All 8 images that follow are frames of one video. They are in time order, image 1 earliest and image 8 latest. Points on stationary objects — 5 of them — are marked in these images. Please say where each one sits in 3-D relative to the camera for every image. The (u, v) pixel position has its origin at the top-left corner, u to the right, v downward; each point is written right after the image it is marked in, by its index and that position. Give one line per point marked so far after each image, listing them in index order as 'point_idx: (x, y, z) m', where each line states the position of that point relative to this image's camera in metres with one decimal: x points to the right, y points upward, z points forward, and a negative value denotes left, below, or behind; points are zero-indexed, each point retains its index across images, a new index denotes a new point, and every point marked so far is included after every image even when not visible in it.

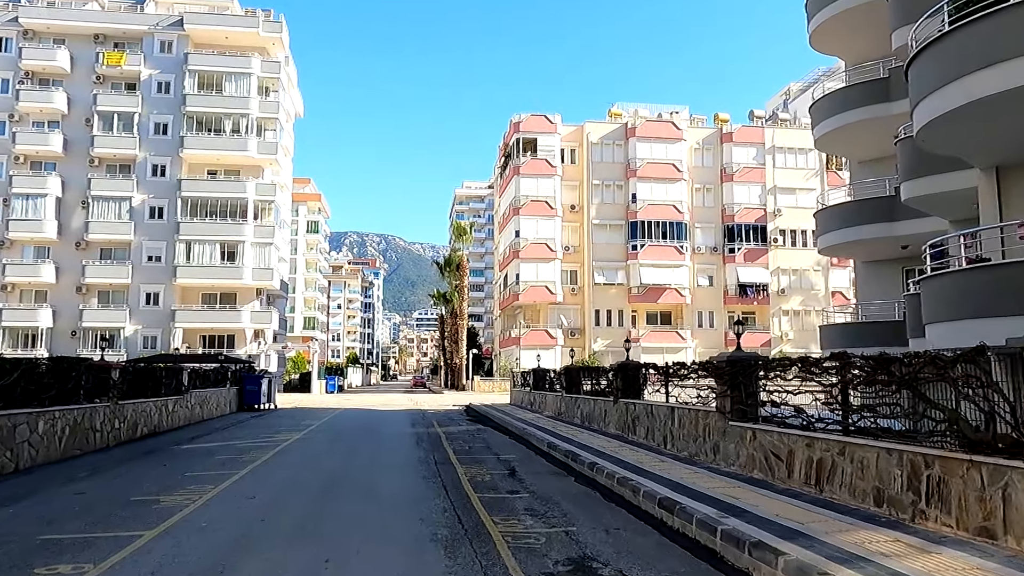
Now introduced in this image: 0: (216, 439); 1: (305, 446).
0: (-7.6, -3.9, +19.6) m
1: (-4.7, -3.6, +17.3) m
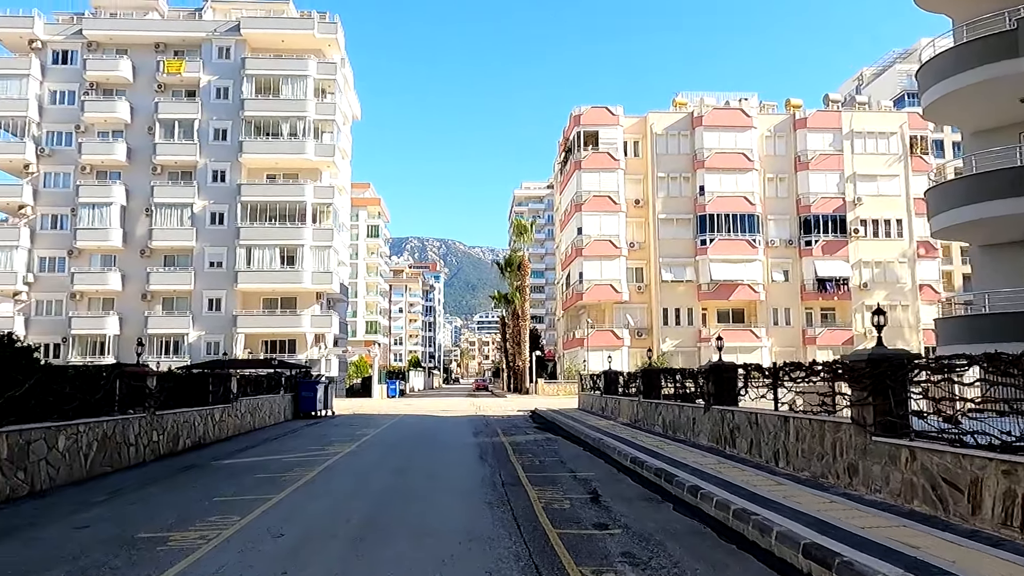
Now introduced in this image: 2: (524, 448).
0: (-5.9, -3.9, +17.9) m
1: (-3.2, -3.5, +15.3) m
2: (+0.3, -3.9, +18.2) m
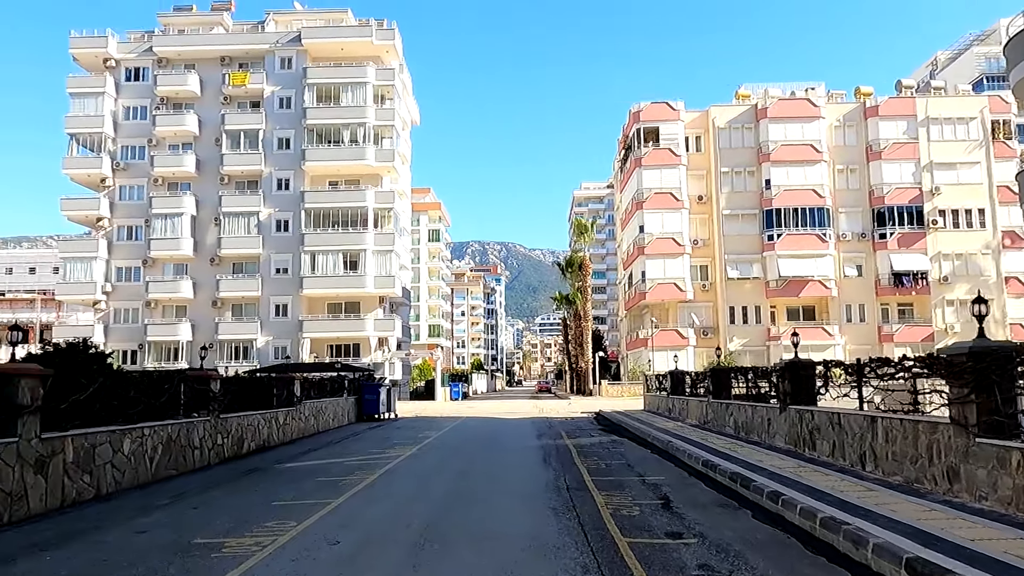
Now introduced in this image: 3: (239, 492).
0: (-4.4, -3.9, +17.7) m
1: (-1.9, -3.5, +15.0) m
2: (+1.8, -3.8, +17.6) m
3: (-4.4, -3.3, +12.1) m
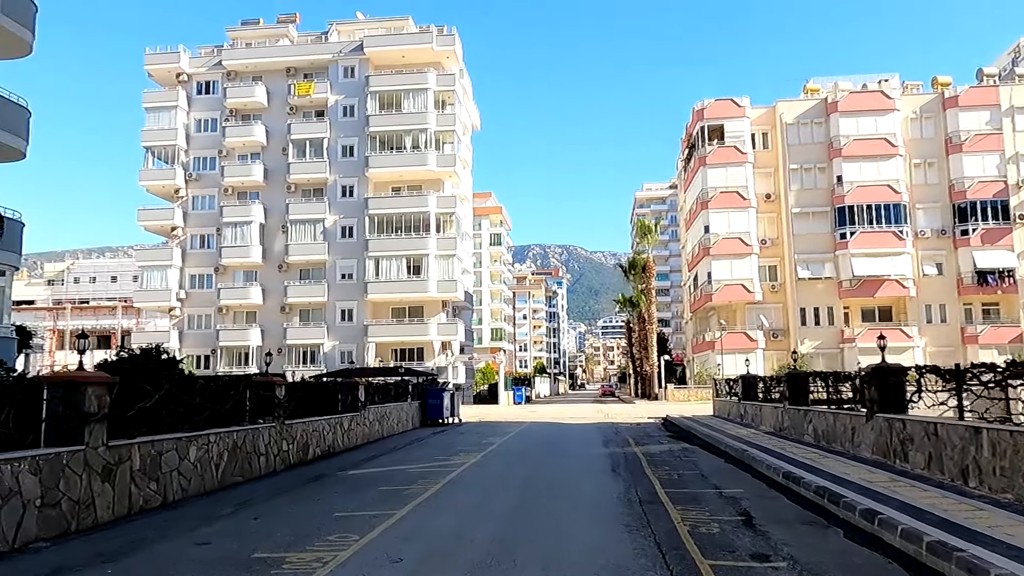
0: (-2.8, -4.0, +17.6) m
1: (-0.6, -3.6, +14.7) m
2: (+3.3, -3.9, +16.9) m
3: (-3.3, -3.4, +12.0) m
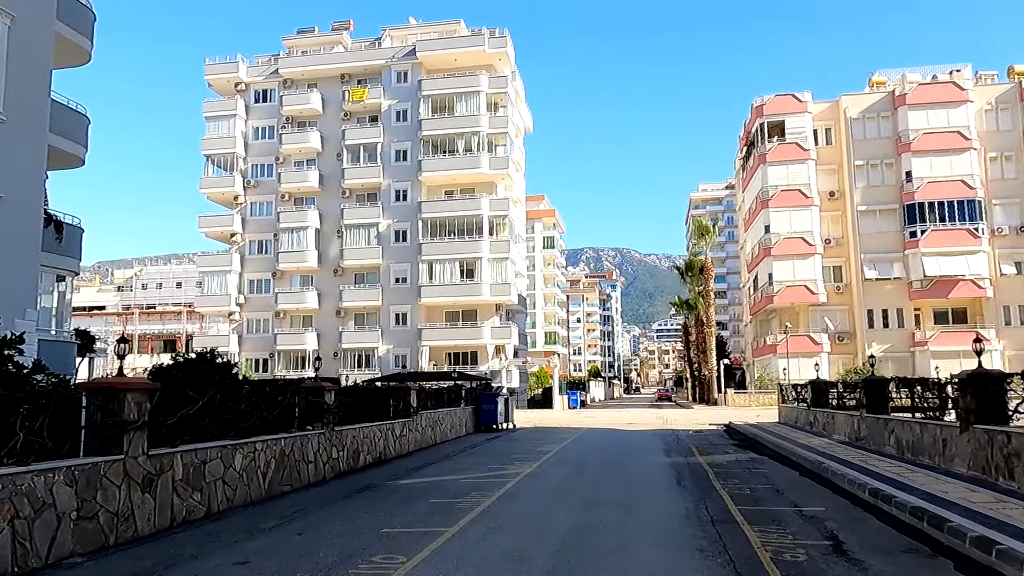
0: (-1.6, -4.1, +16.9) m
1: (+0.5, -3.6, +13.9) m
2: (+4.5, -3.9, +15.9) m
3: (-2.5, -3.4, +11.4) m
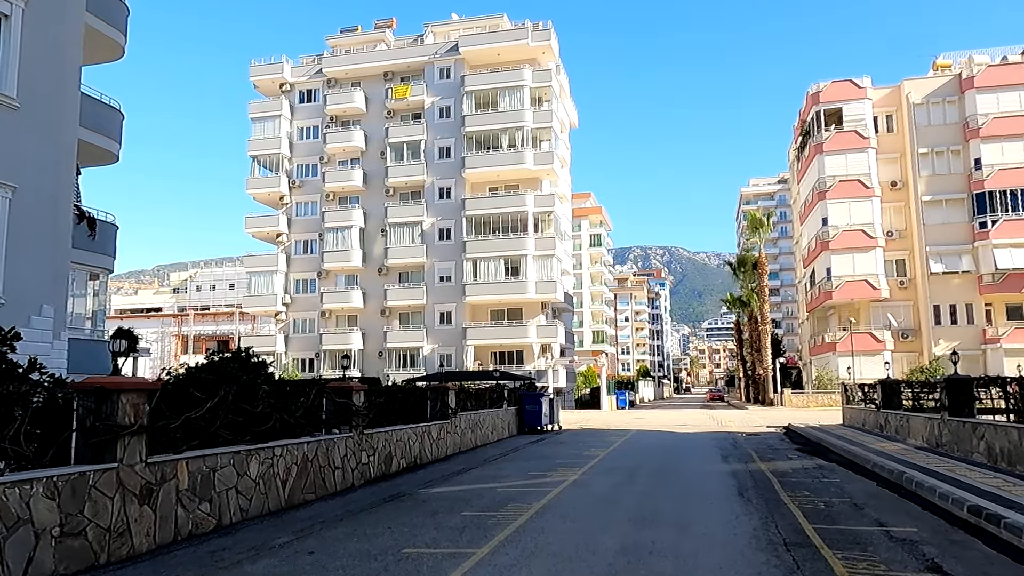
0: (-0.7, -3.9, +15.7) m
1: (+1.2, -3.4, +12.5) m
2: (+5.3, -3.6, +14.3) m
3: (-1.9, -3.3, +10.2) m
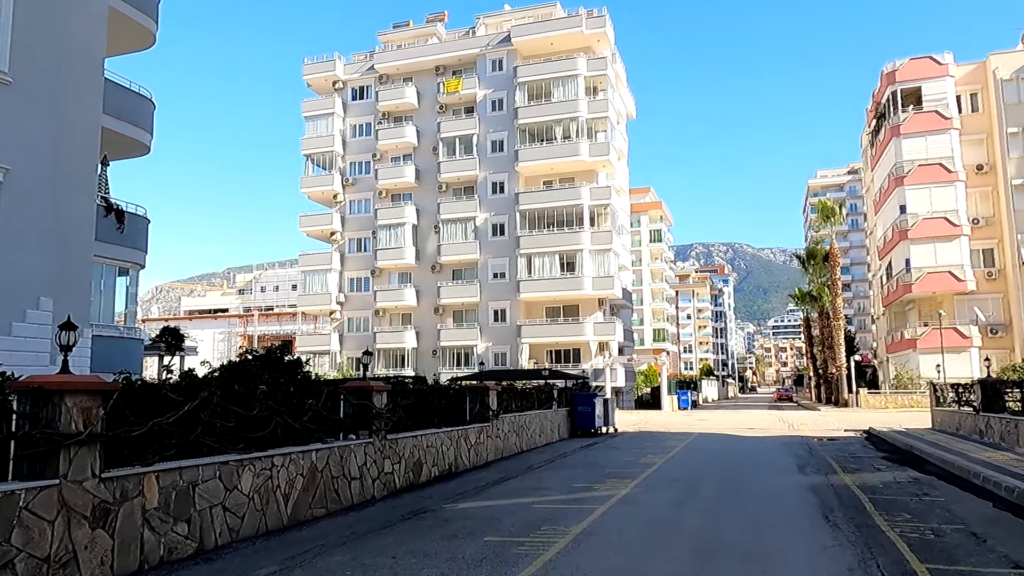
0: (+0.1, -3.7, +13.9) m
1: (+1.7, -3.2, +10.6) m
2: (+6.0, -3.4, +12.0) m
3: (-1.6, -3.0, +8.5) m
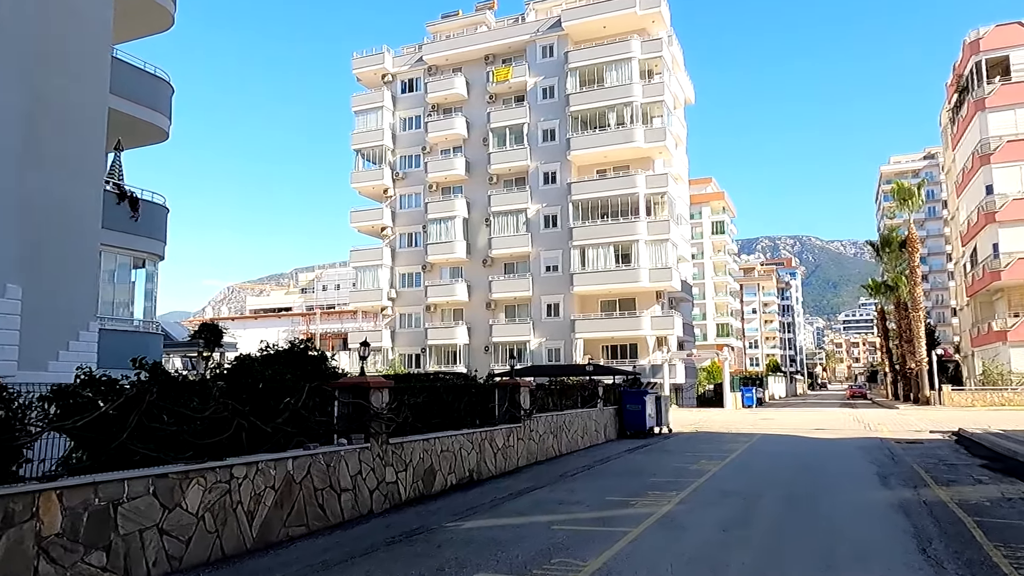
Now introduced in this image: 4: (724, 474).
0: (+0.4, -3.4, +11.8) m
1: (+1.8, -2.9, +8.4) m
2: (+6.1, -3.0, +9.4) m
3: (-1.7, -2.7, +6.6) m
4: (+4.2, -3.7, +15.0) m
